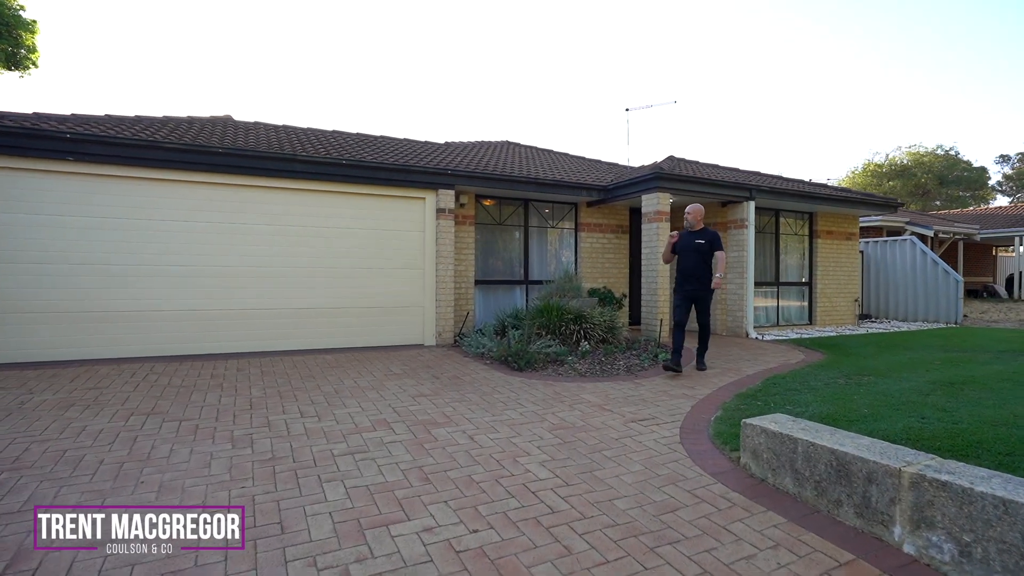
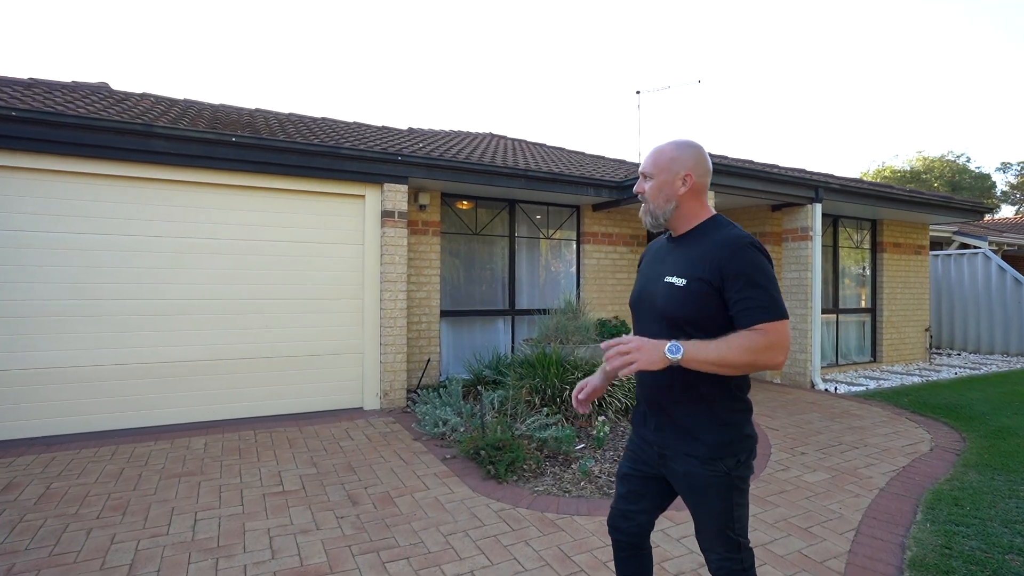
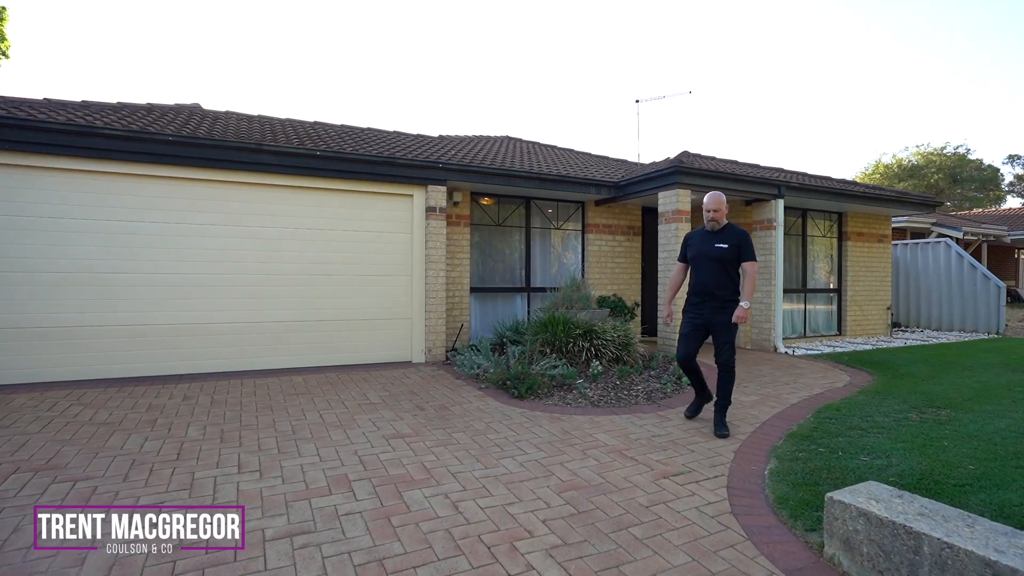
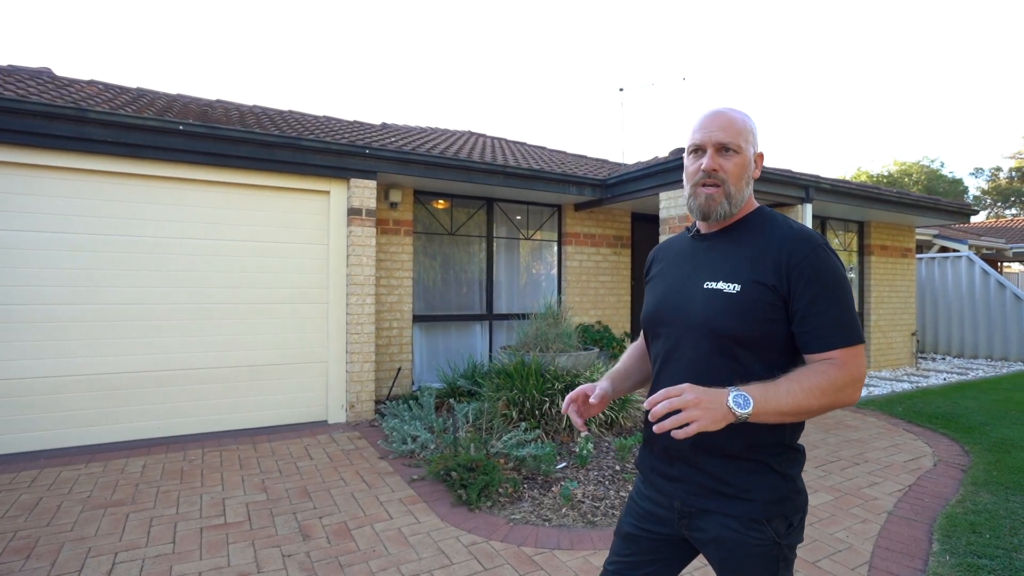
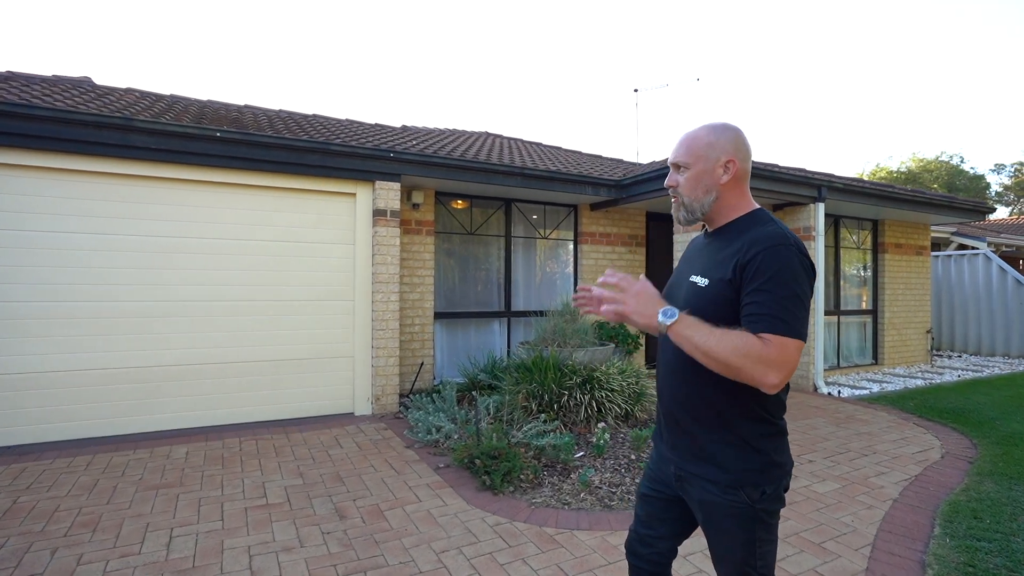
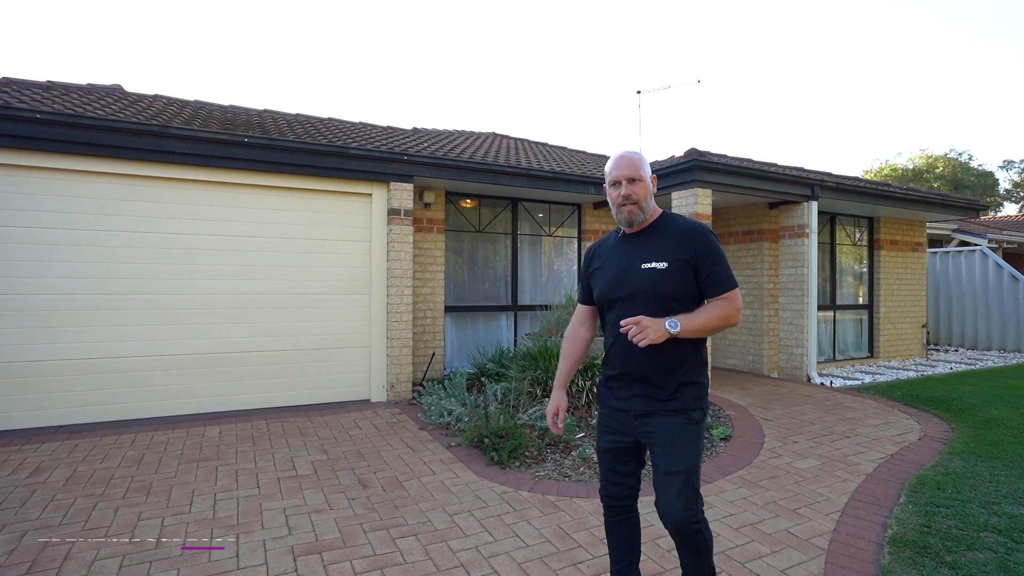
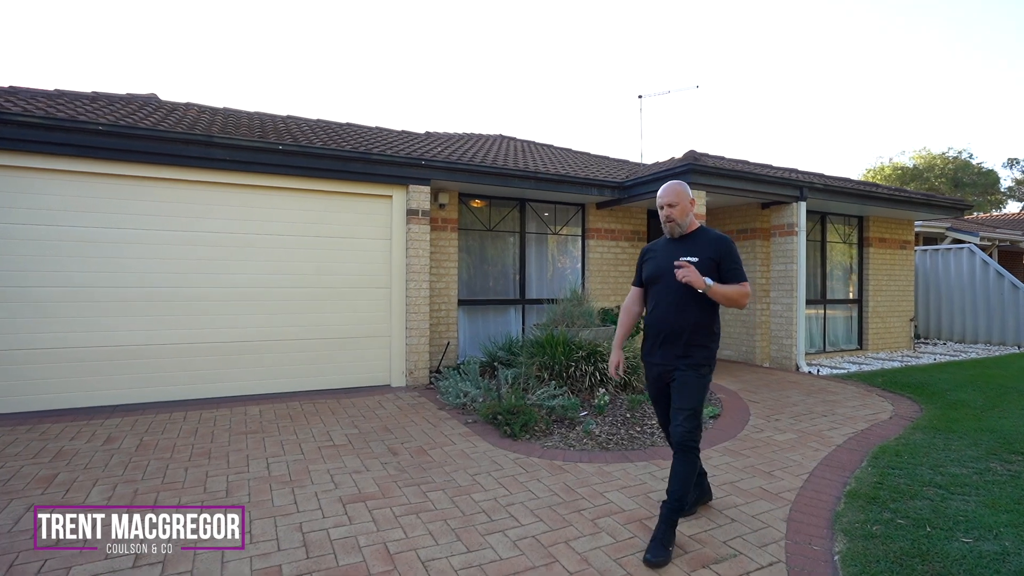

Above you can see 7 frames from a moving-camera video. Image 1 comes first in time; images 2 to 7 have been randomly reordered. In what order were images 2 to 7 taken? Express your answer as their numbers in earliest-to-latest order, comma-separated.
3, 7, 6, 2, 5, 4
